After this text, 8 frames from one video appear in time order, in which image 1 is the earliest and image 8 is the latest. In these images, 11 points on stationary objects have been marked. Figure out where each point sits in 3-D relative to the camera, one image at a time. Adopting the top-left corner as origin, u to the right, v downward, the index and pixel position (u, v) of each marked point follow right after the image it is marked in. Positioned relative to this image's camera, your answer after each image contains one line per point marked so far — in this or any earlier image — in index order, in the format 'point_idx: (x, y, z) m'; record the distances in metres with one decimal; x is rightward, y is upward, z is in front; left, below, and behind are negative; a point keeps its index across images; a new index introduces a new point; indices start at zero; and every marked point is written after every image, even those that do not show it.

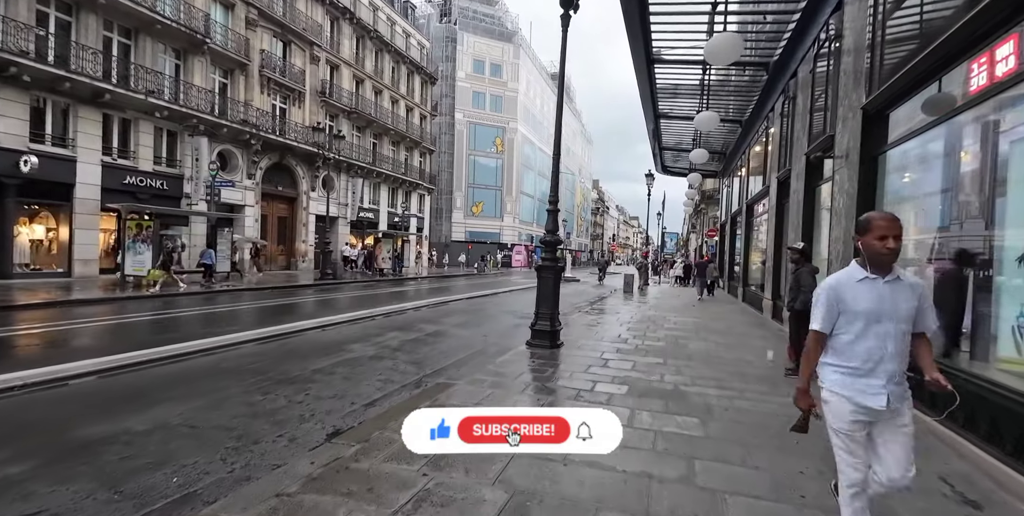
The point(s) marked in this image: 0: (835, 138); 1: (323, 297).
0: (+5.1, +1.9, +7.6) m
1: (-7.1, -1.5, +19.8) m
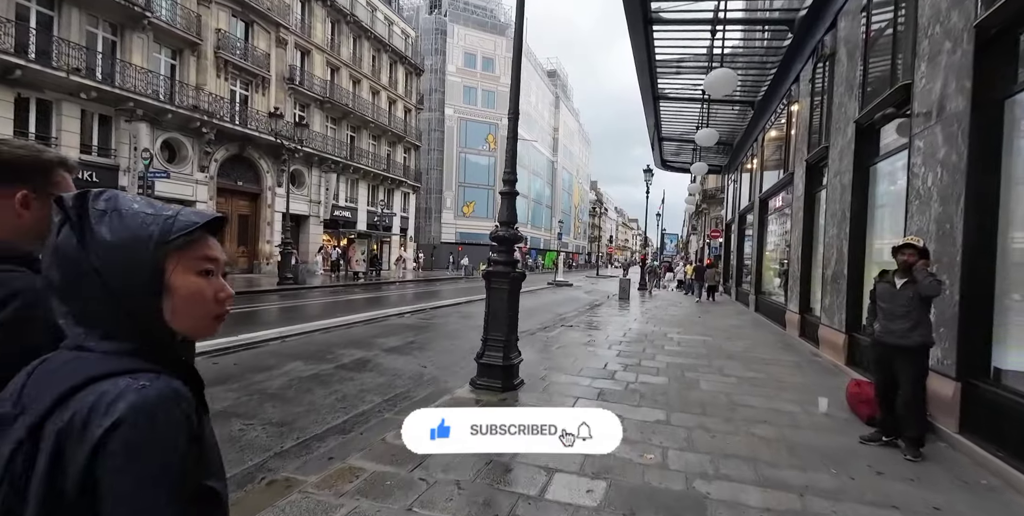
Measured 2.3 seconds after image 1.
0: (+4.4, +1.8, +5.3) m
1: (-7.8, -1.6, +17.4) m
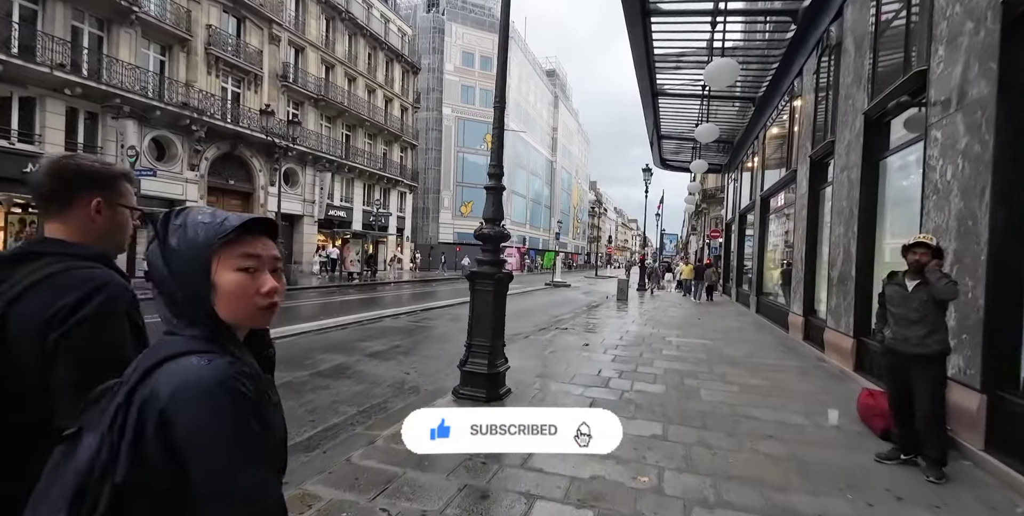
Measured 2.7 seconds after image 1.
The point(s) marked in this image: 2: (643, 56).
0: (+4.2, +1.8, +4.9) m
1: (-8.0, -1.6, +17.0) m
2: (+3.1, +4.8, +11.6) m
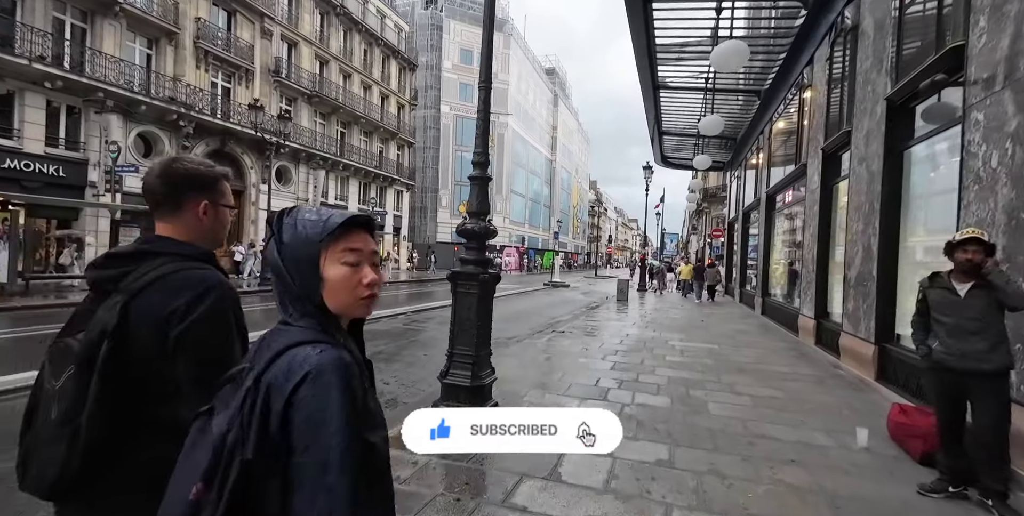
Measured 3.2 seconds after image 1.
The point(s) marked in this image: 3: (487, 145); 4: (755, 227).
0: (+4.1, +1.9, +4.3) m
1: (-8.1, -1.6, +16.5) m
2: (+3.0, +4.8, +11.0) m
3: (-0.2, +1.1, +4.7) m
4: (+8.3, +1.1, +16.8) m
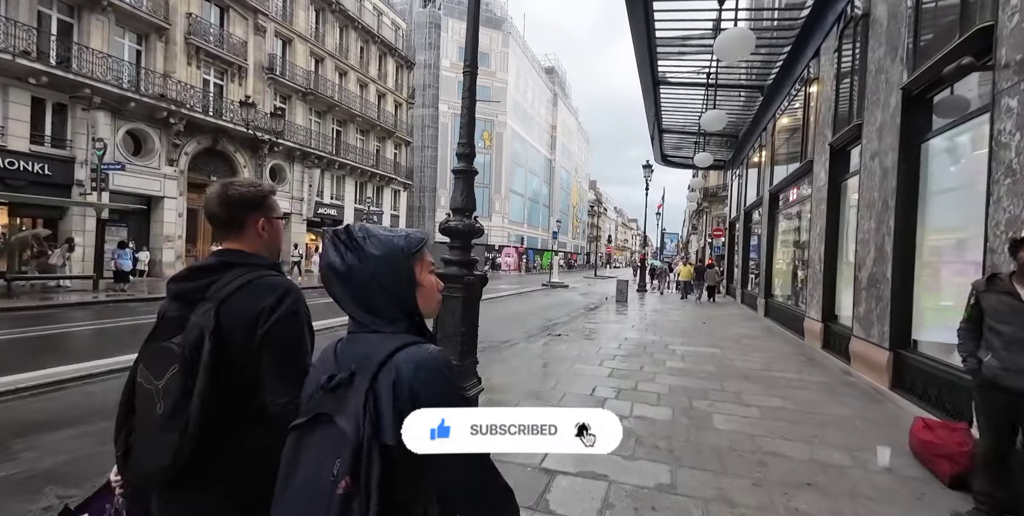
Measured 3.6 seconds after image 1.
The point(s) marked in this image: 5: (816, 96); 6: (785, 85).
0: (+4.0, +1.9, +4.0) m
1: (-8.2, -1.6, +16.1) m
2: (+2.9, +4.8, +10.6) m
3: (-0.3, +1.1, +4.3) m
4: (+8.2, +1.1, +16.4) m
5: (+6.0, +3.2, +9.7) m
6: (+7.0, +4.5, +12.6) m
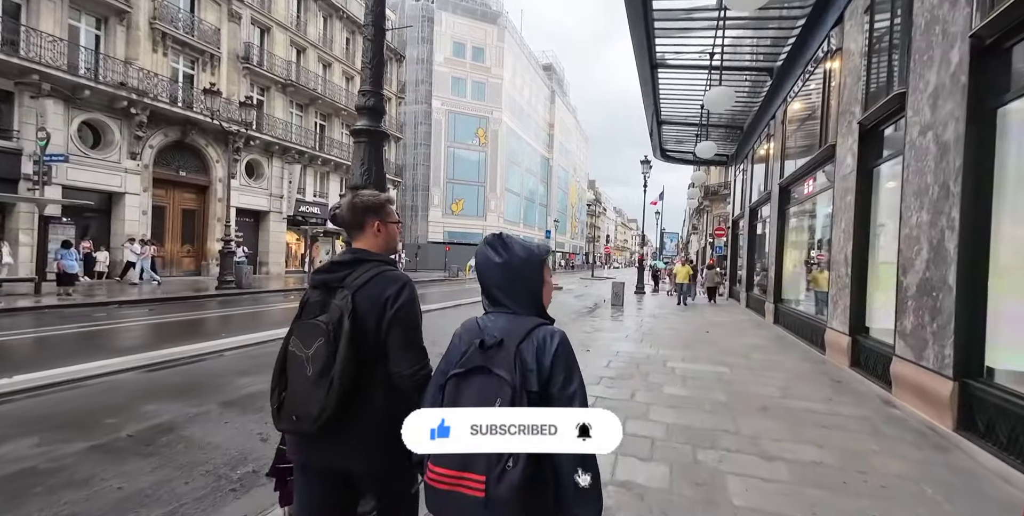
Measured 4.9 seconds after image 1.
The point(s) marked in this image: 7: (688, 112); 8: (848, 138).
0: (+3.5, +1.8, +2.7) m
1: (-8.7, -1.6, +14.8) m
2: (+2.4, +4.8, +9.3) m
3: (-0.8, +1.1, +3.0) m
4: (+7.8, +1.1, +15.1) m
5: (+5.6, +3.2, +8.4) m
6: (+6.6, +4.5, +11.3) m
7: (+5.9, +4.9, +16.4) m
8: (+5.0, +1.8, +7.3) m
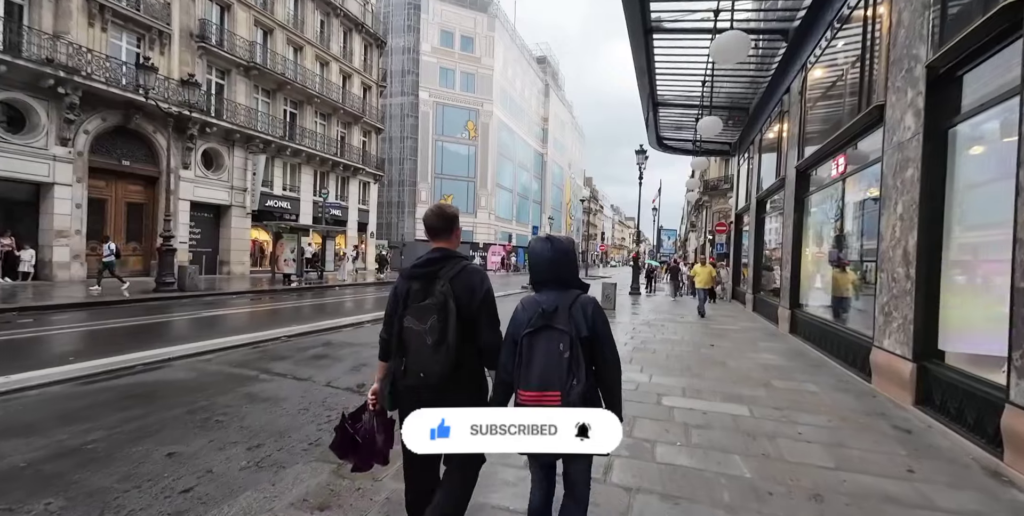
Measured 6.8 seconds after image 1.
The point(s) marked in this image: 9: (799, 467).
0: (+2.9, +1.9, +0.8) m
1: (-9.3, -1.6, +12.8) m
2: (+1.7, +4.8, +7.4) m
3: (-1.4, +1.1, +1.1) m
4: (+7.1, +1.1, +13.2) m
5: (+4.9, +3.2, +6.5) m
6: (+5.9, +4.5, +9.4) m
7: (+5.2, +5.0, +14.5) m
8: (+4.4, +1.8, +5.4) m
9: (+2.1, -1.5, +3.4) m
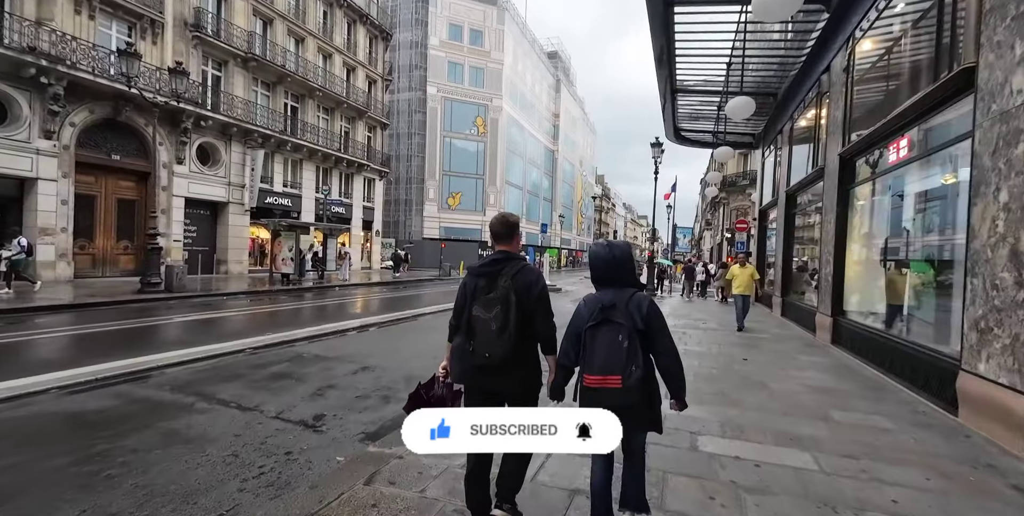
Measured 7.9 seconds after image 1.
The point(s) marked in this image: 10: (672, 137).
0: (+2.7, +1.8, -0.4) m
1: (-9.2, -1.6, +12.0) m
2: (+1.8, +4.8, +6.2) m
3: (-1.6, +1.1, 0.0) m
4: (+7.2, +1.1, +11.9) m
5: (+4.9, +3.2, +5.2) m
6: (+6.0, +4.5, +8.2) m
7: (+5.4, +5.0, +13.3) m
8: (+4.3, +1.8, +4.2) m
9: (+2.0, -1.5, +2.3) m
10: (+6.2, +4.7, +18.8) m
